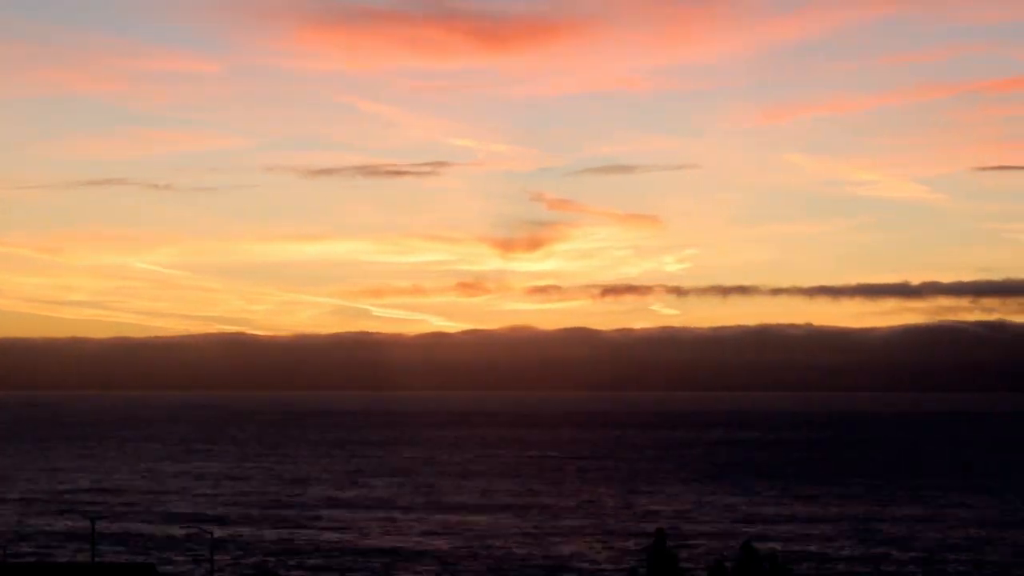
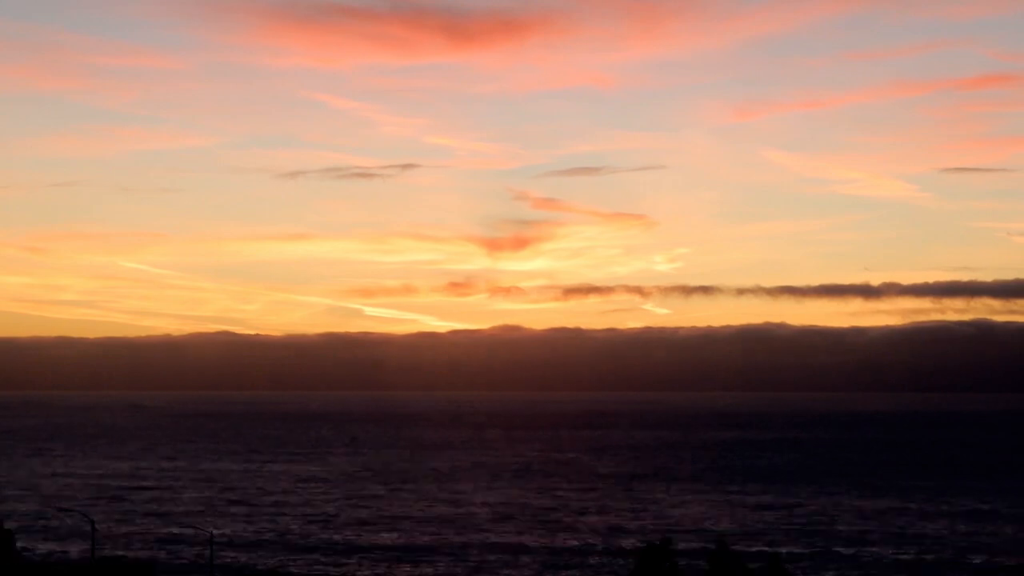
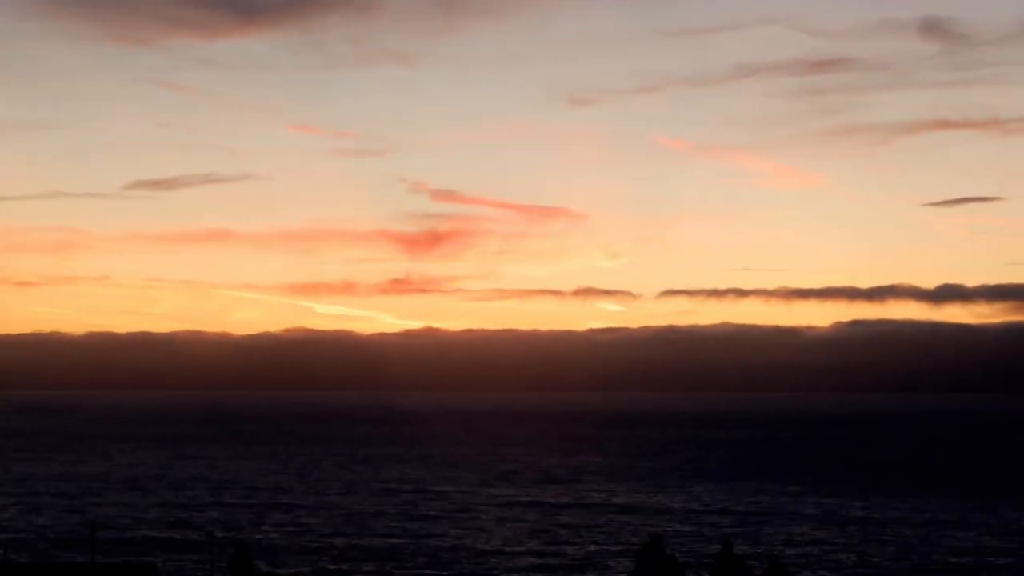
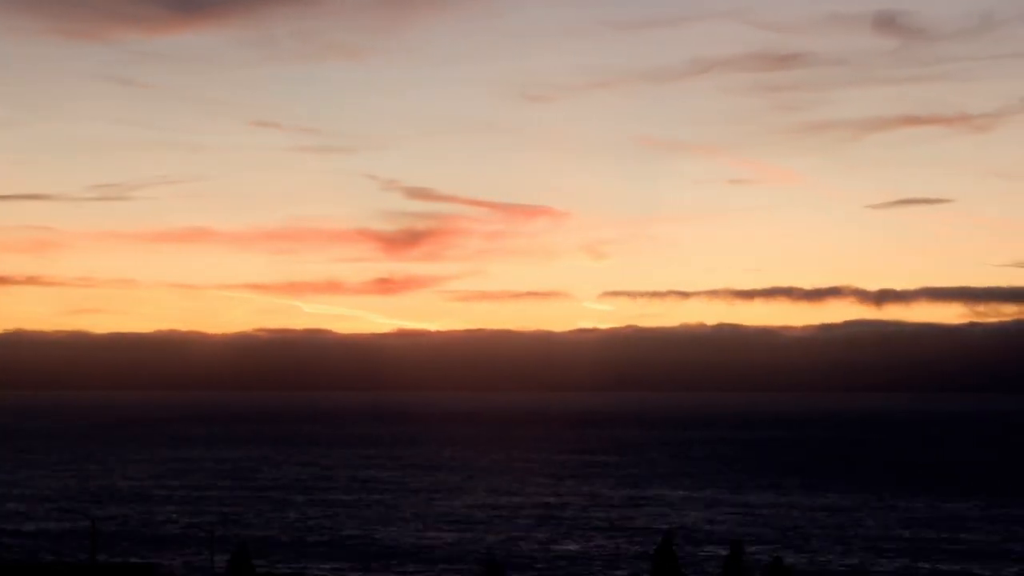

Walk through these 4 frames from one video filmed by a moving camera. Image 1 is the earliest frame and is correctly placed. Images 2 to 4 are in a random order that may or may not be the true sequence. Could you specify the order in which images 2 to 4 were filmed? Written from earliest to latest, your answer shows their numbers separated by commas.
2, 3, 4
